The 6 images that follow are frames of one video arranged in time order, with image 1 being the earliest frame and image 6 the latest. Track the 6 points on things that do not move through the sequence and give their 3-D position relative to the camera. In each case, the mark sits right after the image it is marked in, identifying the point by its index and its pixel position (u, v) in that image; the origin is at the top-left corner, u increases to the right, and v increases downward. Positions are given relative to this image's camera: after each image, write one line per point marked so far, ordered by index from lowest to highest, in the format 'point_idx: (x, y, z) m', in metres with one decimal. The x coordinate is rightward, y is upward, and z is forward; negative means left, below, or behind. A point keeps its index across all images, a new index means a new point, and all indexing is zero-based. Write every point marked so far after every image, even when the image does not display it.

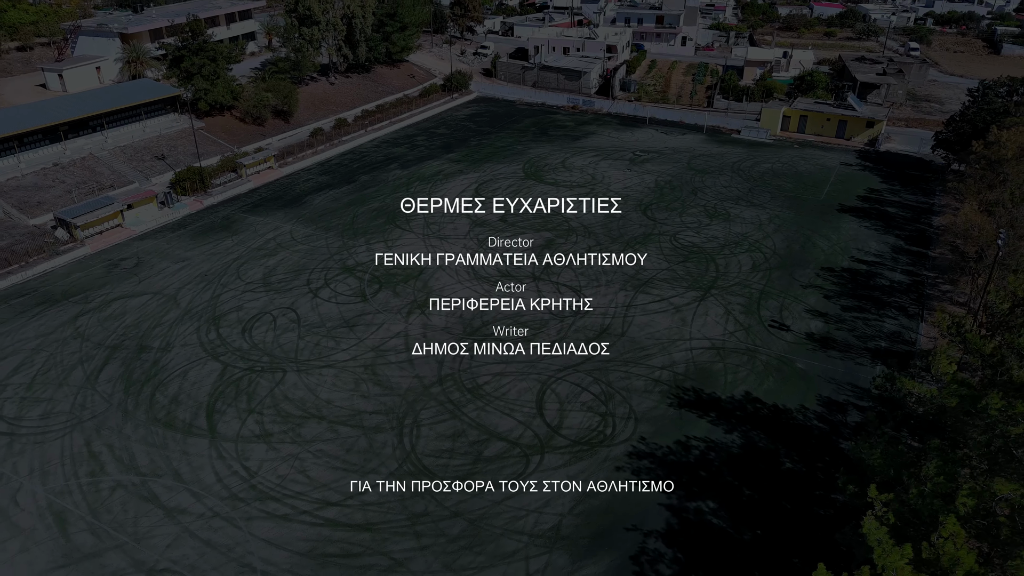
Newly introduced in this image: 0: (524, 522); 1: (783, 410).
0: (+0.3, -5.9, +15.8) m
1: (+8.2, -3.7, +18.8) m
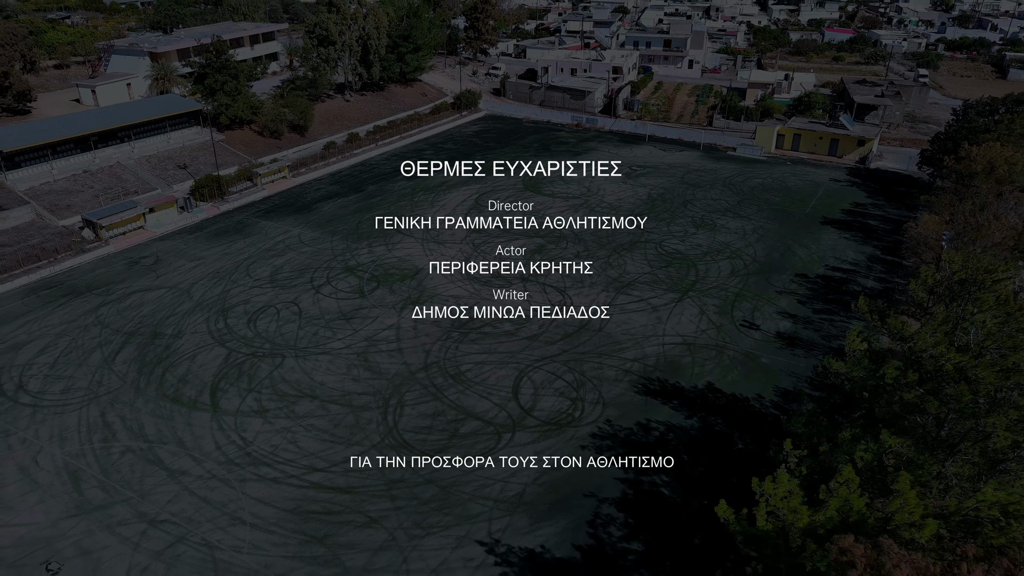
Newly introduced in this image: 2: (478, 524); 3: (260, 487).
0: (-0.6, -5.6, +17.2) m
1: (+7.5, -3.6, +20.1) m
2: (-0.9, -6.1, +16.2) m
3: (-7.0, -5.5, +17.3) m
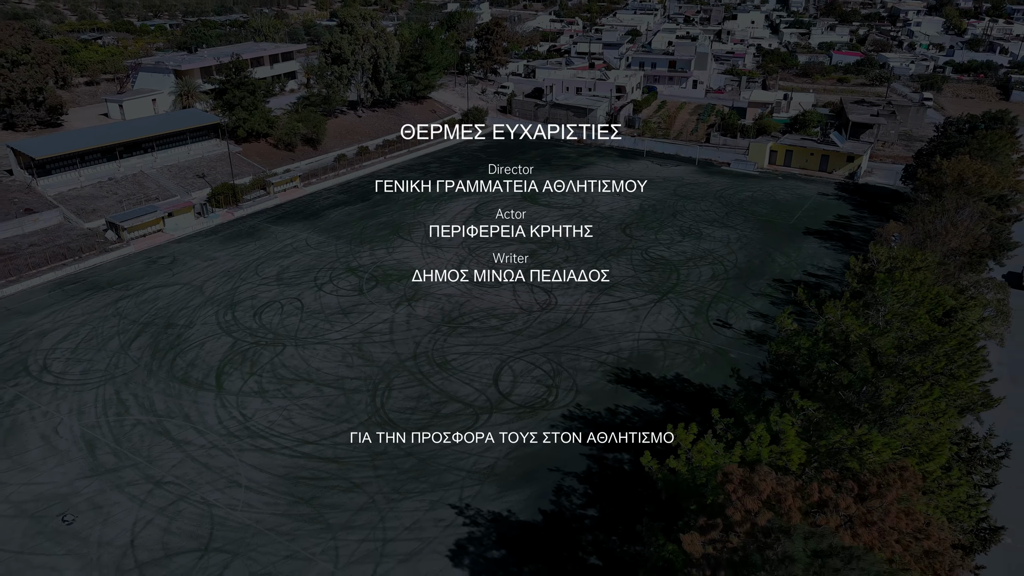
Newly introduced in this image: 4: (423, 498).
0: (-1.4, -5.2, +18.7) m
1: (+6.7, -3.5, +21.4) m
2: (-1.7, -5.8, +17.7) m
3: (-7.8, -5.1, +19.0) m
4: (-2.5, -5.9, +17.4) m
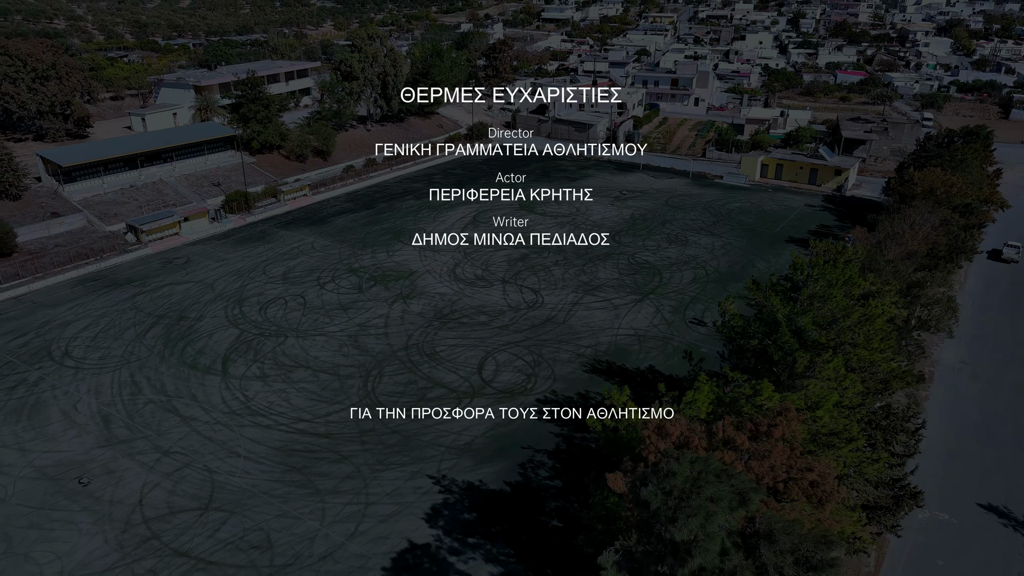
0: (-2.2, -4.9, +20.3) m
1: (+6.0, -3.3, +22.9) m
2: (-2.5, -5.5, +19.3) m
3: (-8.6, -4.8, +20.7) m
4: (-3.3, -5.6, +19.1) m
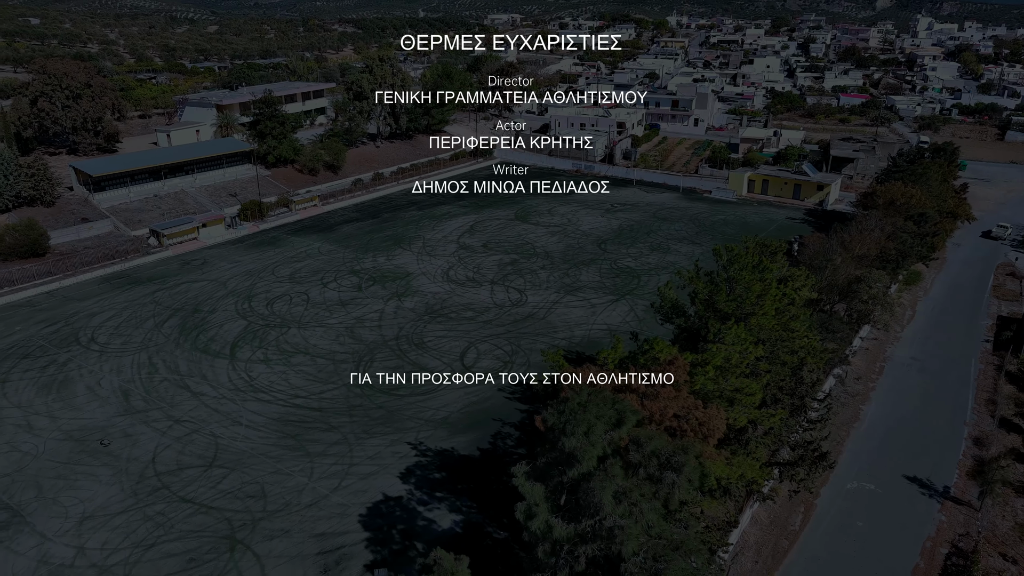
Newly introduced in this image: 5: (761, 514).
0: (-3.2, -4.6, +22.7) m
1: (+5.1, -3.2, +25.1) m
2: (-3.6, -5.1, +21.6) m
3: (-9.6, -4.3, +23.2) m
4: (-4.4, -5.2, +21.4) m
5: (+7.7, -6.9, +19.1) m
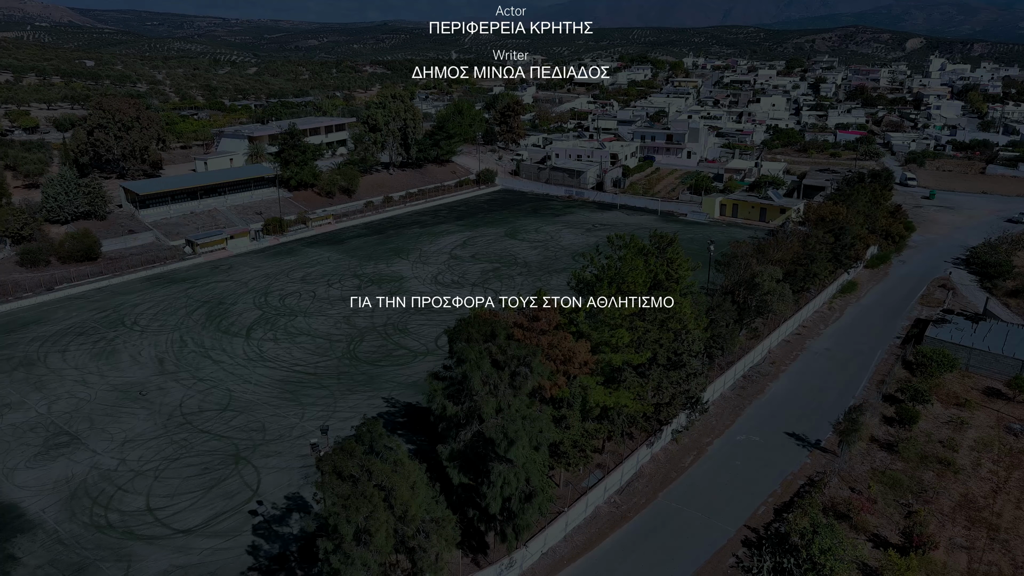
0: (-5.1, -4.0, +27.7) m
1: (+3.3, -2.8, +29.9) m
2: (-5.5, -4.4, +26.7) m
3: (-11.4, -3.7, +28.6) m
4: (-6.3, -4.5, +26.5) m
5: (+5.6, -6.3, +23.6) m
